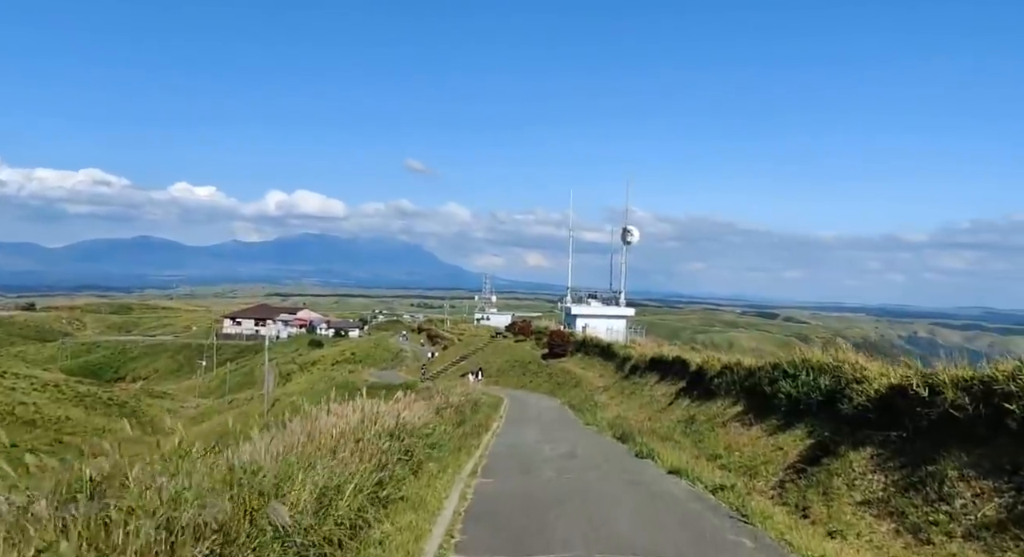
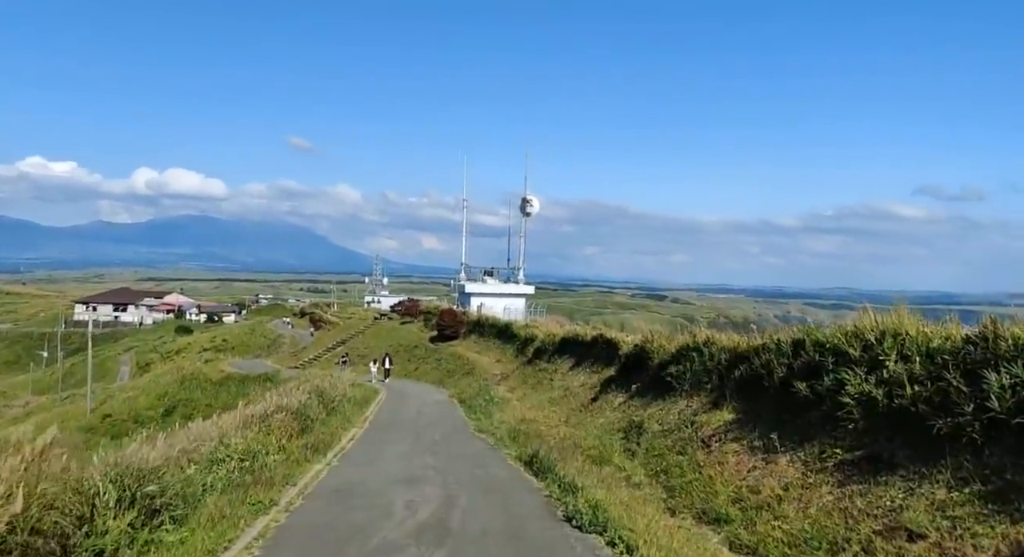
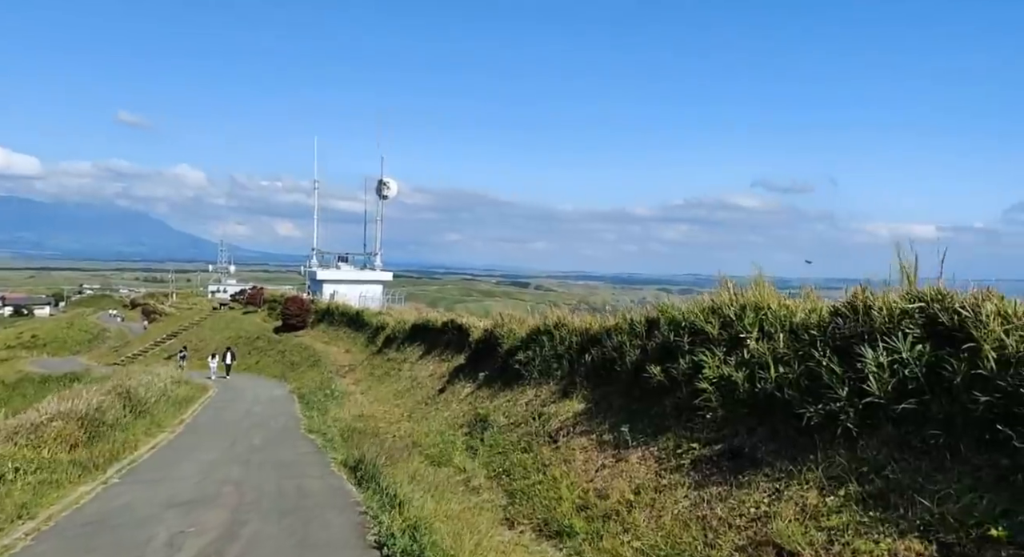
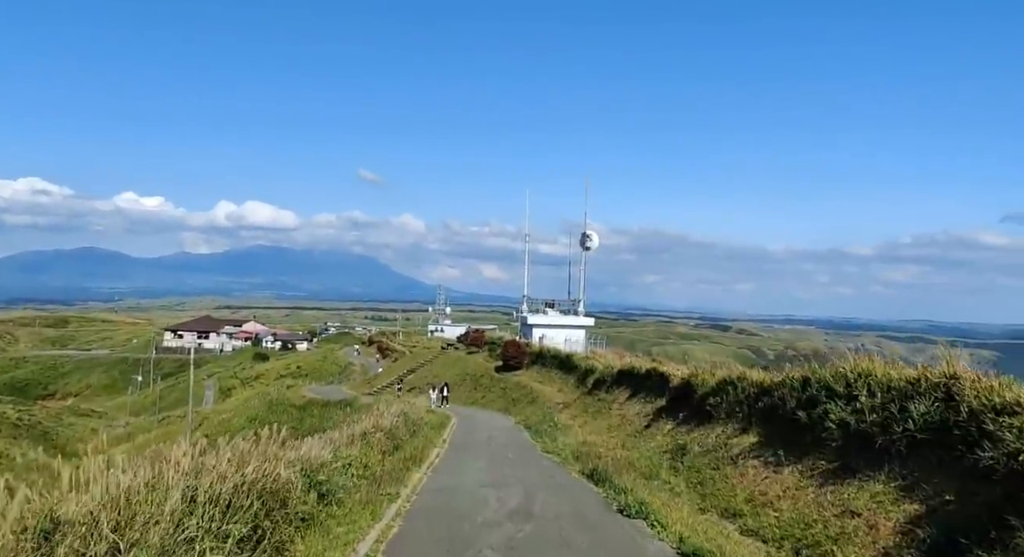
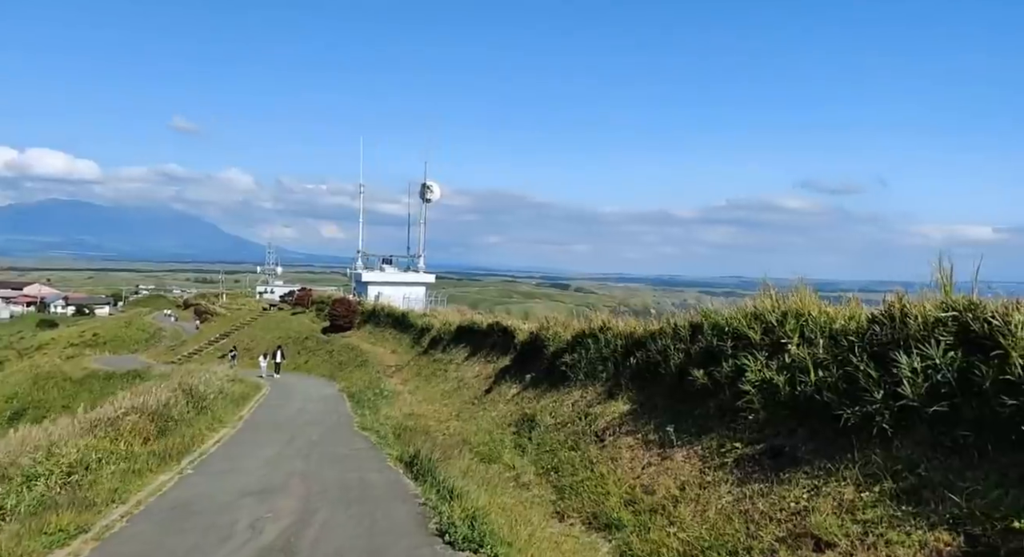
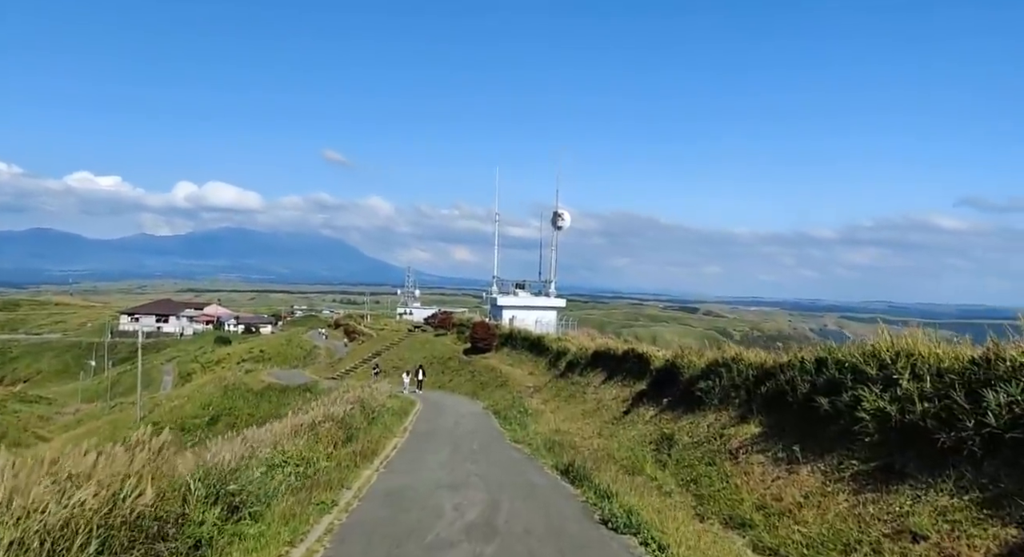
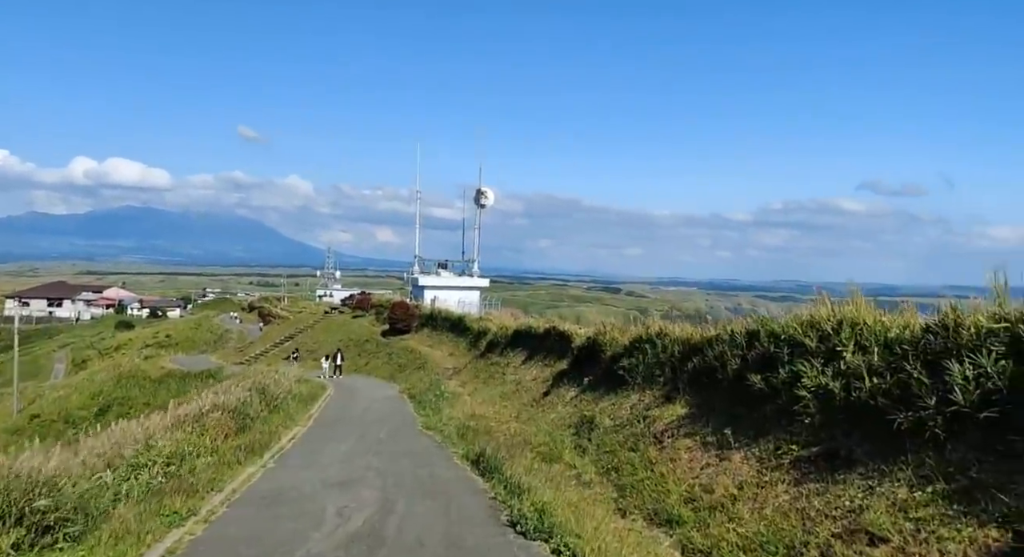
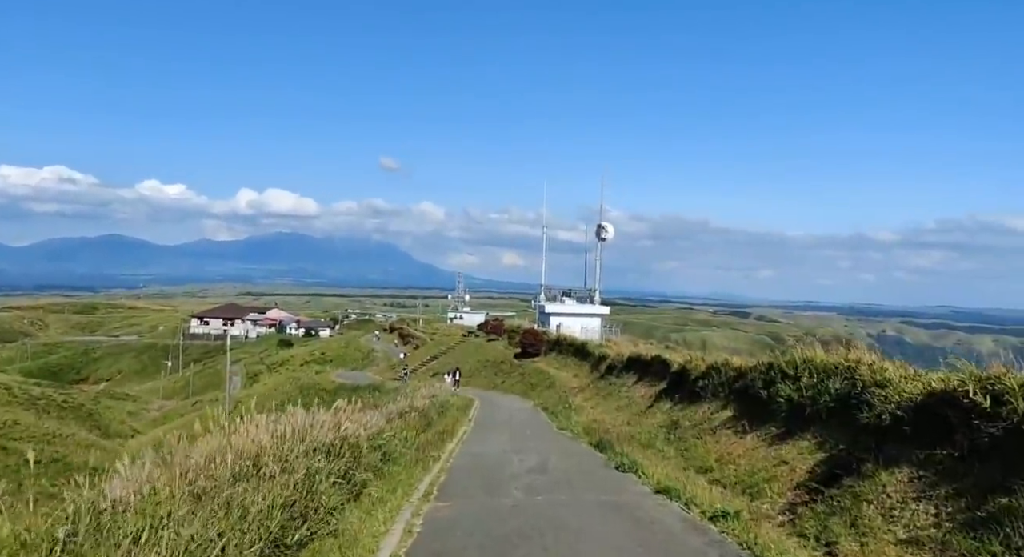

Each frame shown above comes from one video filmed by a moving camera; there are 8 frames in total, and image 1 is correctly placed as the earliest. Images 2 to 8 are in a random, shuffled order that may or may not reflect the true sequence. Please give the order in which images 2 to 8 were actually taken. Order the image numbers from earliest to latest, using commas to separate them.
8, 4, 6, 2, 7, 5, 3
